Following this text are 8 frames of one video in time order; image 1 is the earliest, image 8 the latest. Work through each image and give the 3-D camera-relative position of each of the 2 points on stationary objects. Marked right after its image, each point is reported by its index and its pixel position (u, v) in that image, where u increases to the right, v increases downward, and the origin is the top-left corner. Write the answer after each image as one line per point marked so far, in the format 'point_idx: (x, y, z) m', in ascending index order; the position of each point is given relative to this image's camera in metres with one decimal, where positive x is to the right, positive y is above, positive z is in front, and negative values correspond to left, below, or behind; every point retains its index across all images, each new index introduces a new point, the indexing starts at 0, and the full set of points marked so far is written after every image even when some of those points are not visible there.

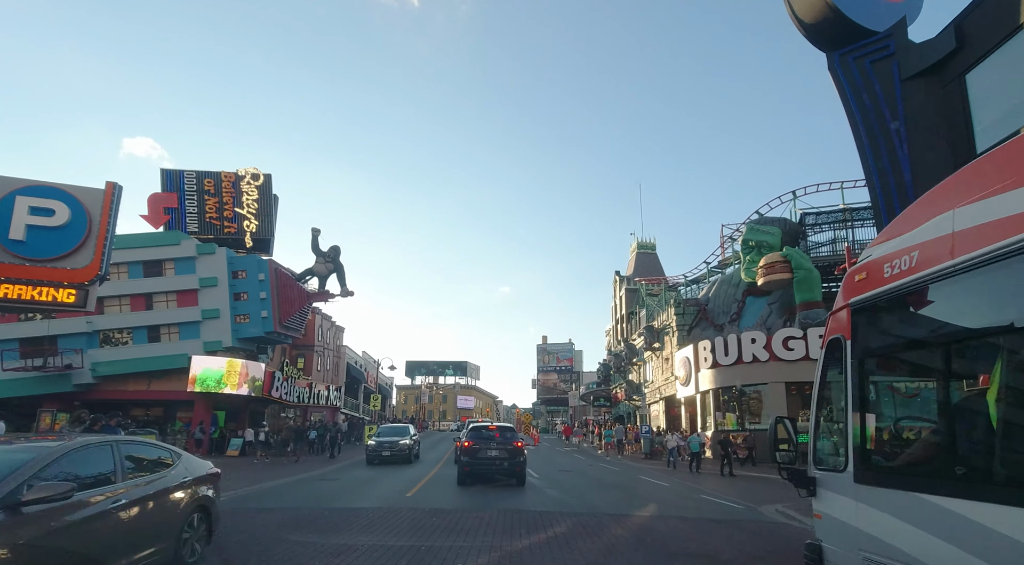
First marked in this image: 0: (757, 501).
0: (+6.2, -5.5, +14.6) m
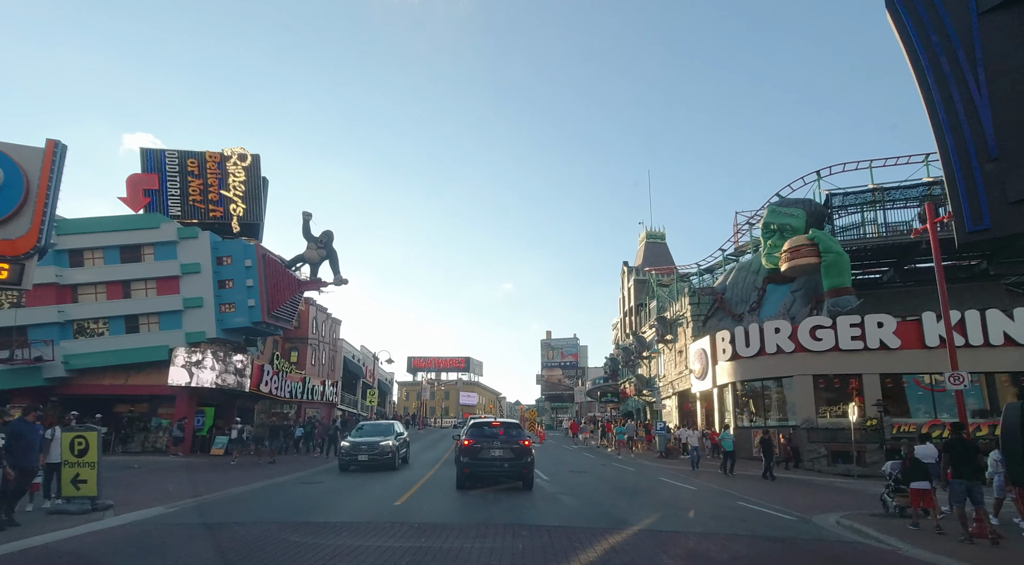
0: (+6.3, -4.9, +12.5) m
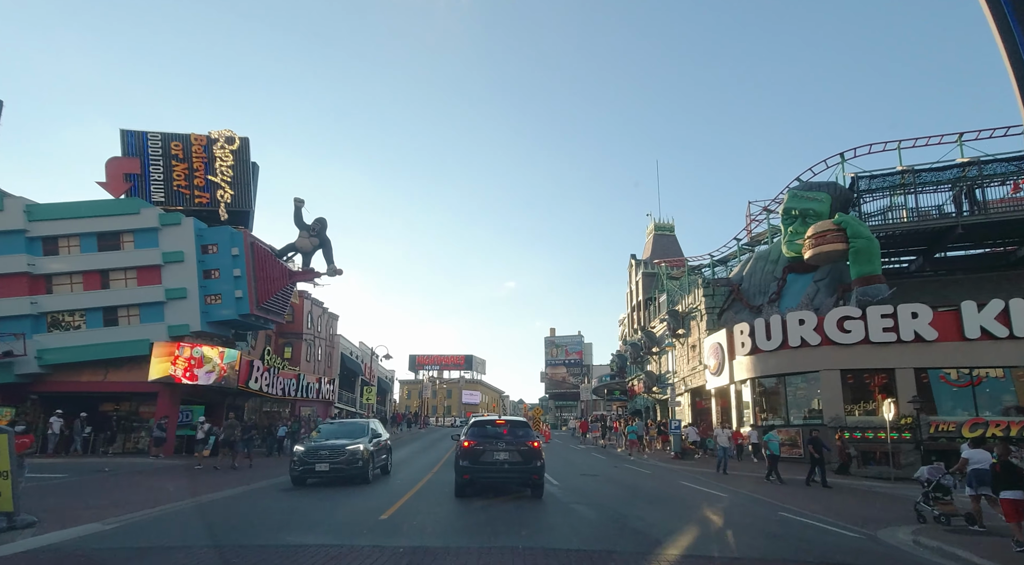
0: (+6.5, -4.4, +10.6) m
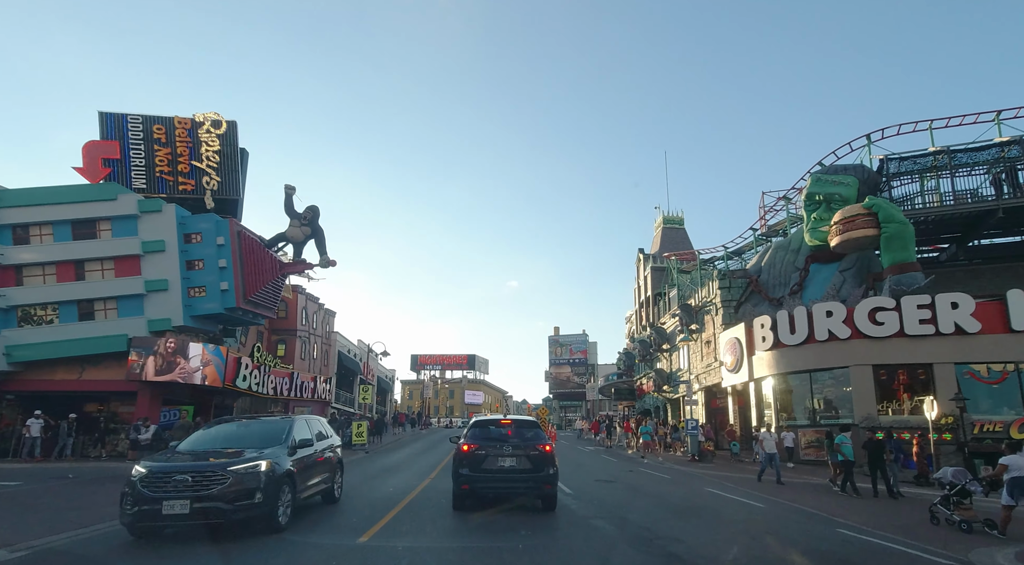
0: (+6.6, -4.0, +8.8) m
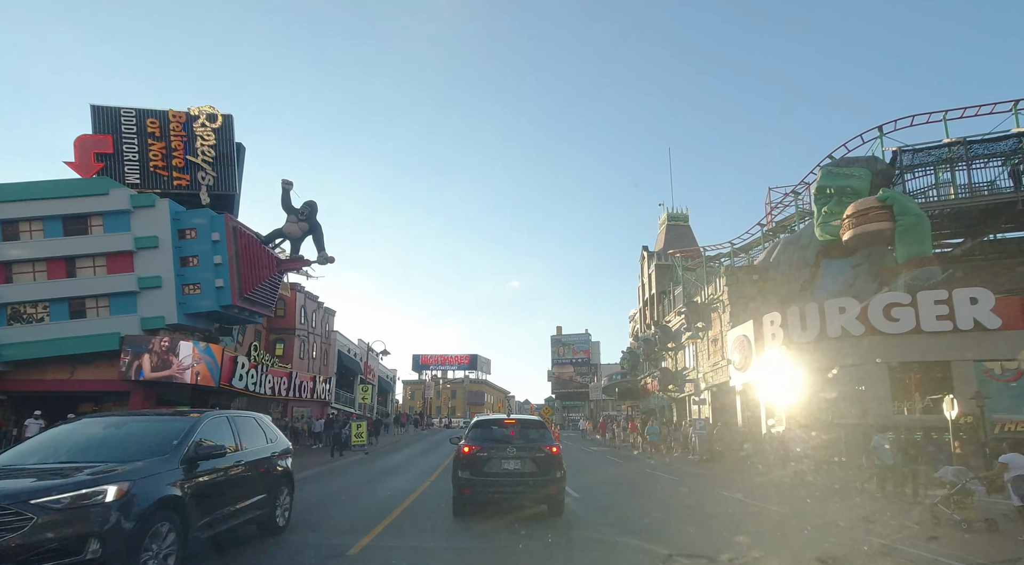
0: (+6.7, -3.8, +8.1) m
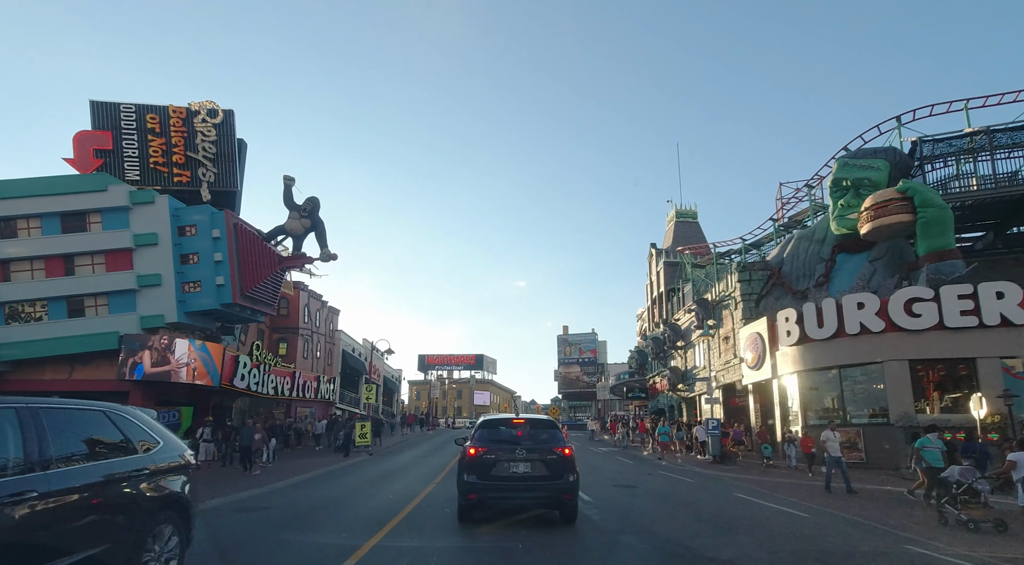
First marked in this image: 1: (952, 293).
0: (+6.8, -3.6, +7.4) m
1: (+15.0, -0.4, +19.9) m
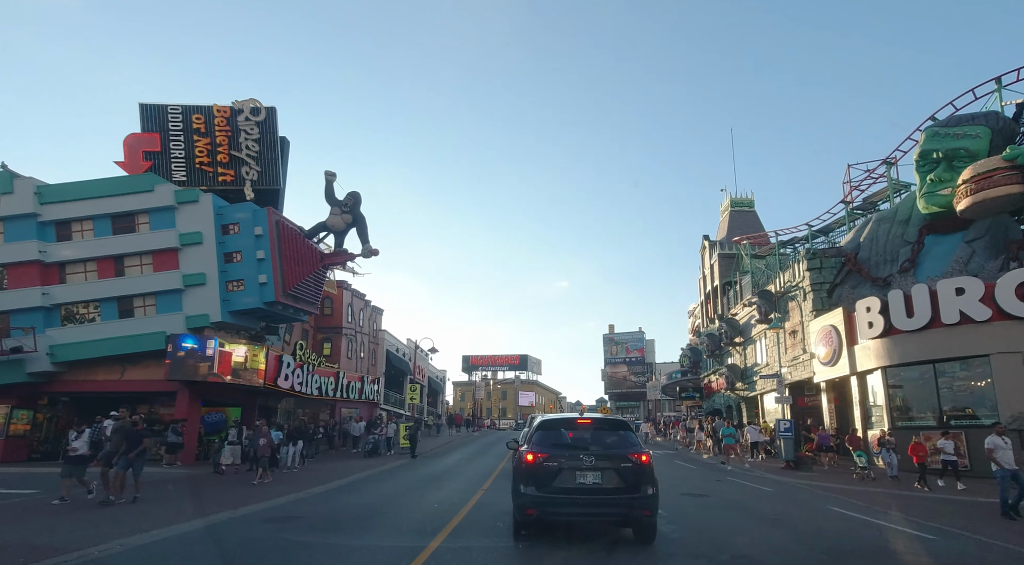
0: (+7.6, -3.2, +5.4) m
1: (+16.6, +0.2, +17.3) m
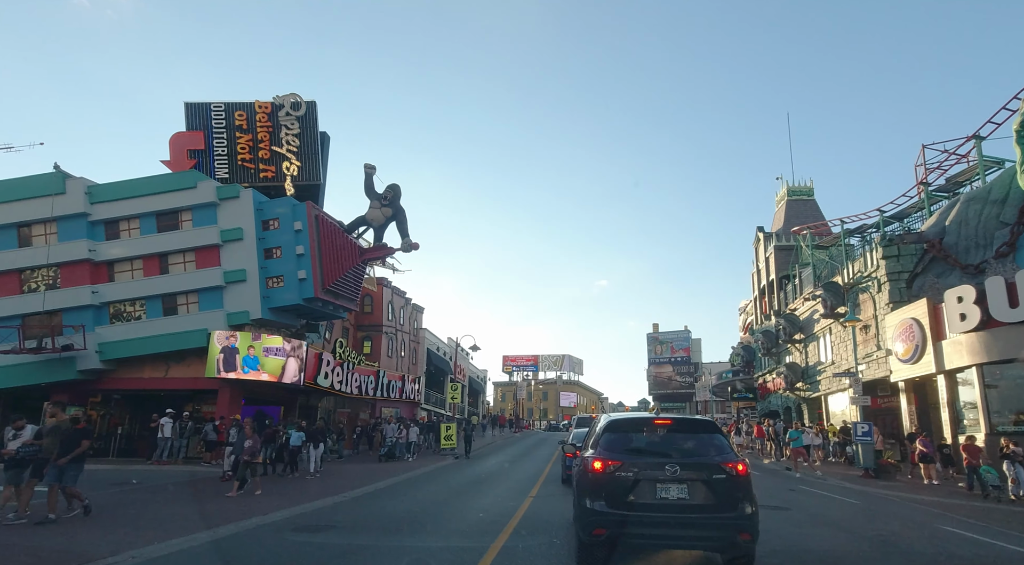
0: (+8.2, -2.8, +3.6) m
1: (+17.9, +0.7, +14.8) m
